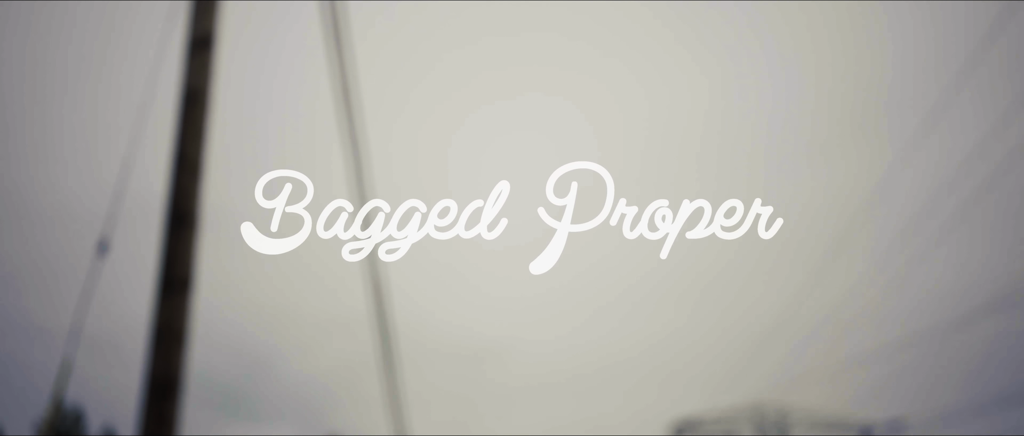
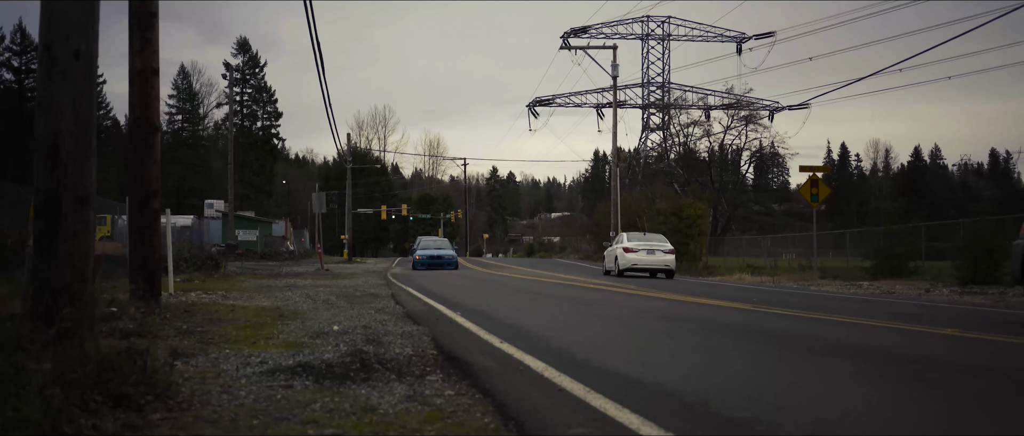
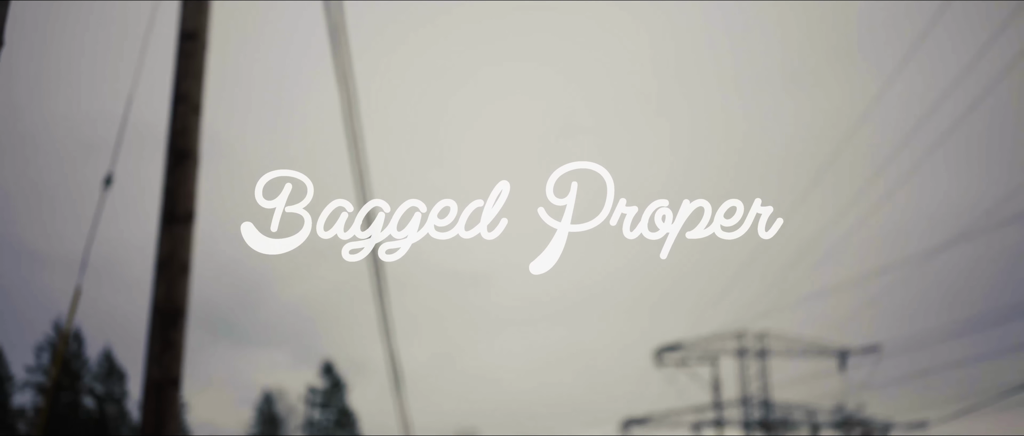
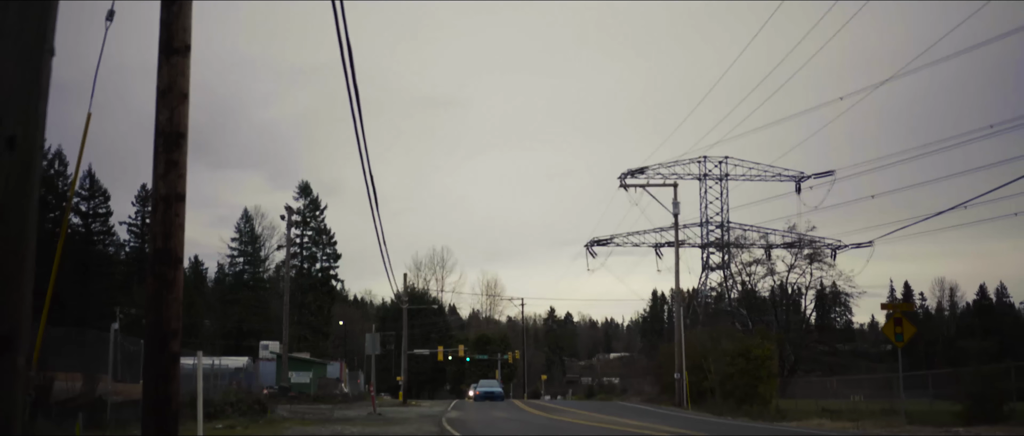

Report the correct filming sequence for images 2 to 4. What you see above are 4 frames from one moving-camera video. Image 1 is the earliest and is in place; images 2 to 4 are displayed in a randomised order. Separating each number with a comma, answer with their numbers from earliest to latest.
3, 4, 2
